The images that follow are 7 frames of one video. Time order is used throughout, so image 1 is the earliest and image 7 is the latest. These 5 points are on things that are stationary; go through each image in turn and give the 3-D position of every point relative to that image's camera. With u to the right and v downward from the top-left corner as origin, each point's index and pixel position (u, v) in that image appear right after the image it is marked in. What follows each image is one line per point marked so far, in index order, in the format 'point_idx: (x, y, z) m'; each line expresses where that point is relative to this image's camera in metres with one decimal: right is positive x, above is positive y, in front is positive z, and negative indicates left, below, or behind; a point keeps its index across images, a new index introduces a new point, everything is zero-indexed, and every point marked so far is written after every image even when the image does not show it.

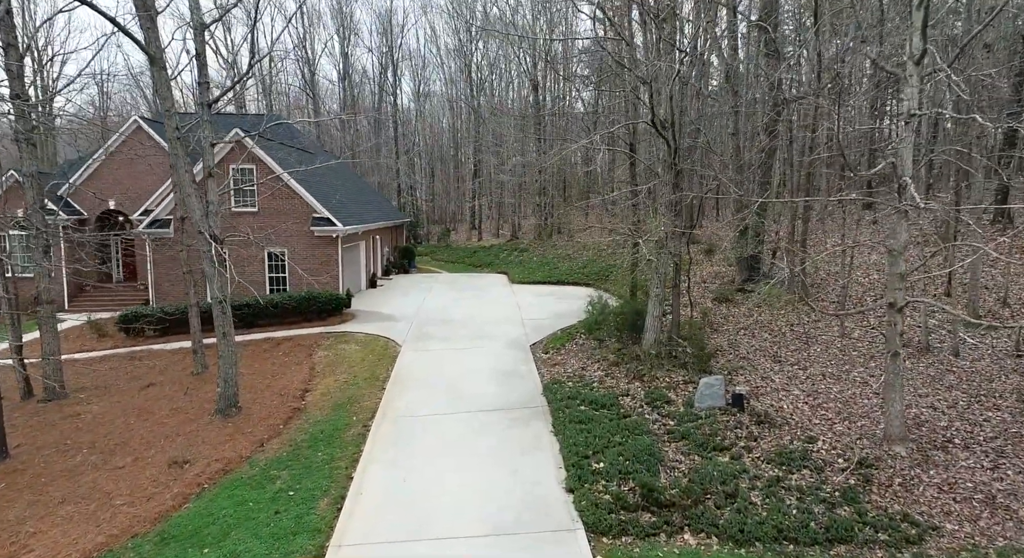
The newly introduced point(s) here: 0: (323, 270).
0: (-5.1, +0.2, +17.9) m
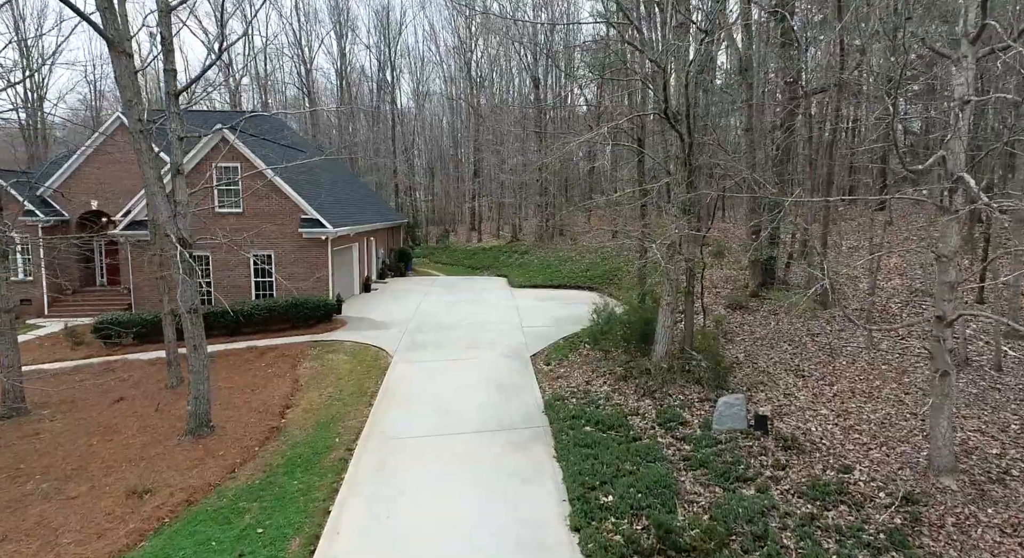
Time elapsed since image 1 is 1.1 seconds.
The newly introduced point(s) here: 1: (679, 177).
0: (-5.1, +0.1, +16.9) m
1: (+2.8, +1.7, +11.1) m
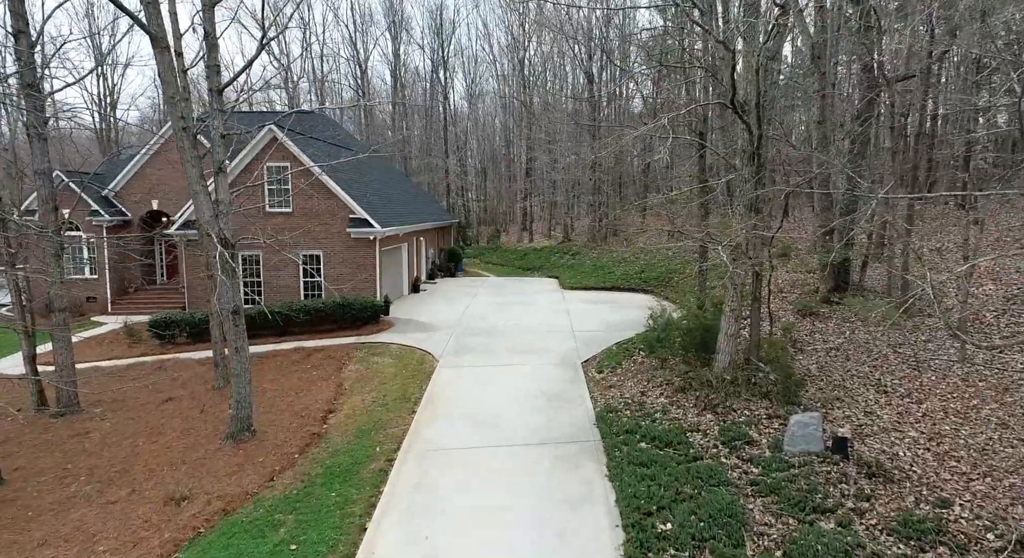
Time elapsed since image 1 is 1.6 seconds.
0: (-3.8, +0.1, +16.7) m
1: (+3.6, +1.6, +10.3) m
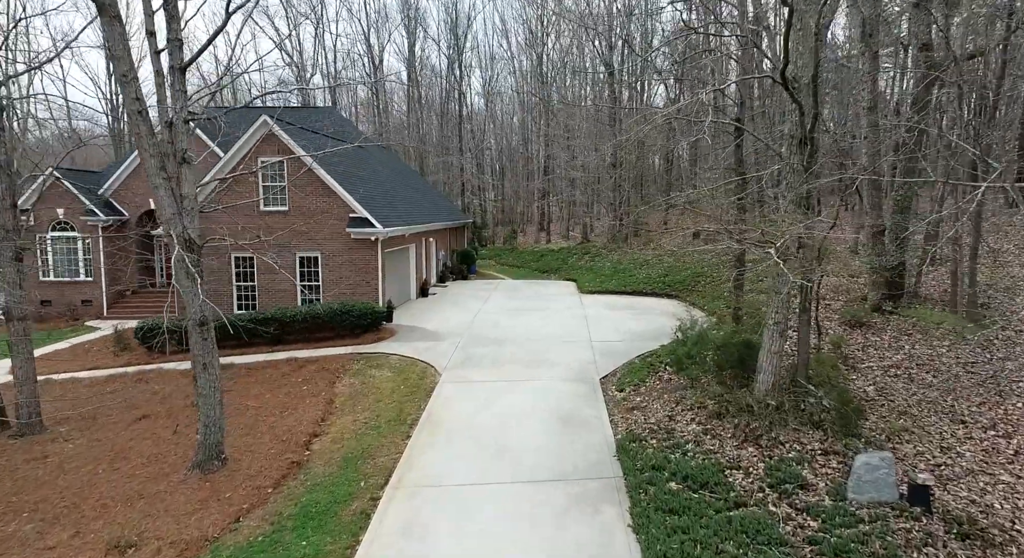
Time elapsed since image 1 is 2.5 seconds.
0: (-3.5, 0.0, +15.5) m
1: (+3.7, +1.5, +8.9) m
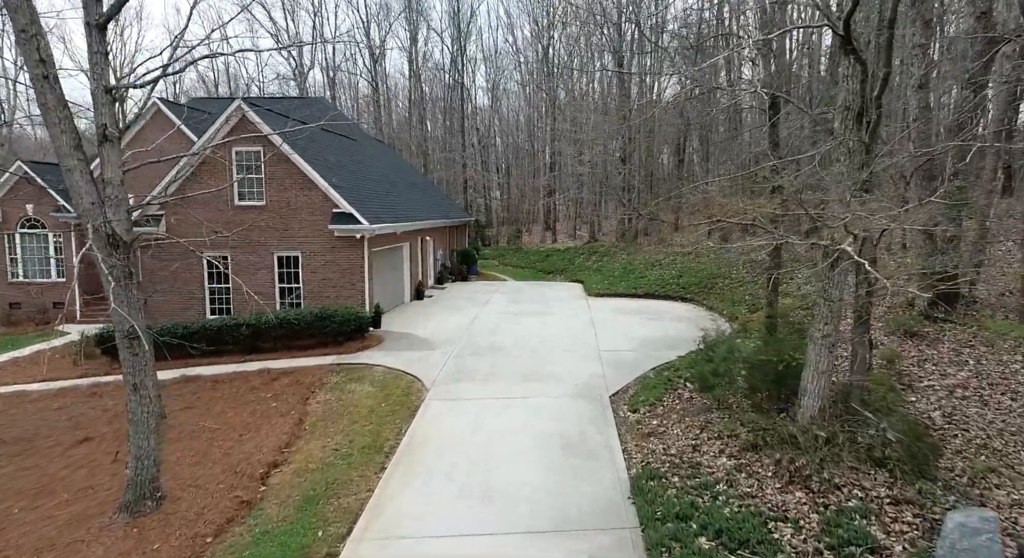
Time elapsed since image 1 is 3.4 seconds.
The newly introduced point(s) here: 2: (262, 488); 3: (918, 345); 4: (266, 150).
0: (-3.5, 0.0, +14.0) m
1: (+3.7, +1.5, +7.4) m
2: (-2.9, -2.4, +7.6) m
3: (+5.7, -0.9, +9.3) m
4: (-5.1, +2.7, +13.8) m
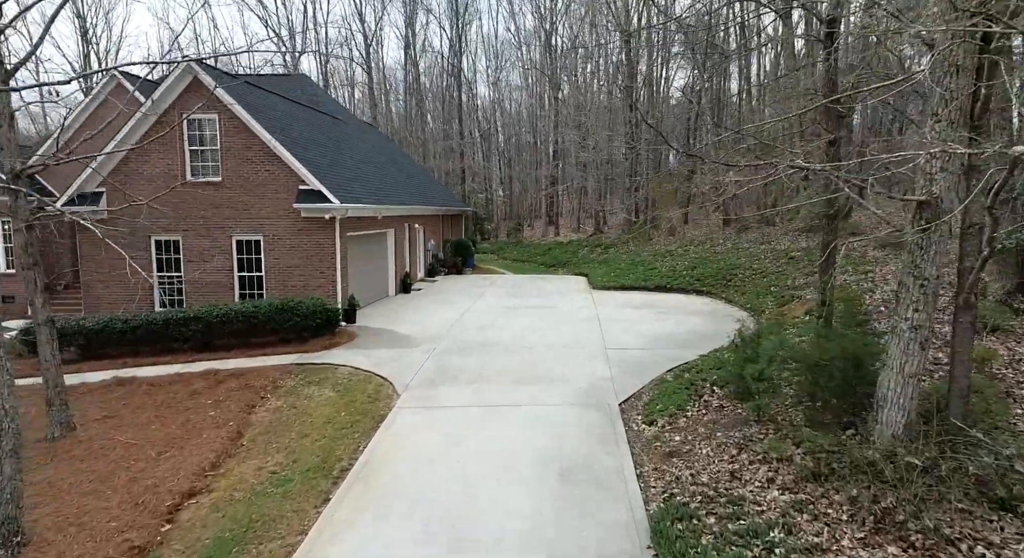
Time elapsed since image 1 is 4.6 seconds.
0: (-3.7, +0.2, +12.2) m
1: (+3.5, +1.7, +5.5) m
2: (-3.0, -2.2, +5.8) m
3: (+5.5, -0.7, +7.5) m
4: (-5.2, +2.9, +12.0) m
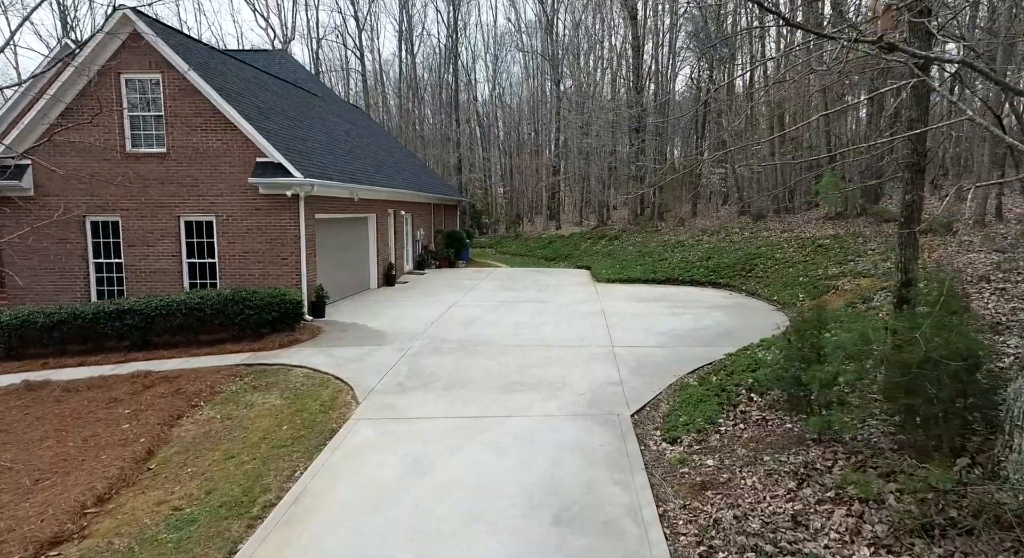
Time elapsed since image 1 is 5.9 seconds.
0: (-3.8, +0.4, +10.6) m
1: (+3.3, +1.9, +3.8) m
2: (-3.2, -2.0, +4.1) m
3: (+5.4, -0.5, +5.8) m
4: (-5.3, +3.1, +10.3) m
